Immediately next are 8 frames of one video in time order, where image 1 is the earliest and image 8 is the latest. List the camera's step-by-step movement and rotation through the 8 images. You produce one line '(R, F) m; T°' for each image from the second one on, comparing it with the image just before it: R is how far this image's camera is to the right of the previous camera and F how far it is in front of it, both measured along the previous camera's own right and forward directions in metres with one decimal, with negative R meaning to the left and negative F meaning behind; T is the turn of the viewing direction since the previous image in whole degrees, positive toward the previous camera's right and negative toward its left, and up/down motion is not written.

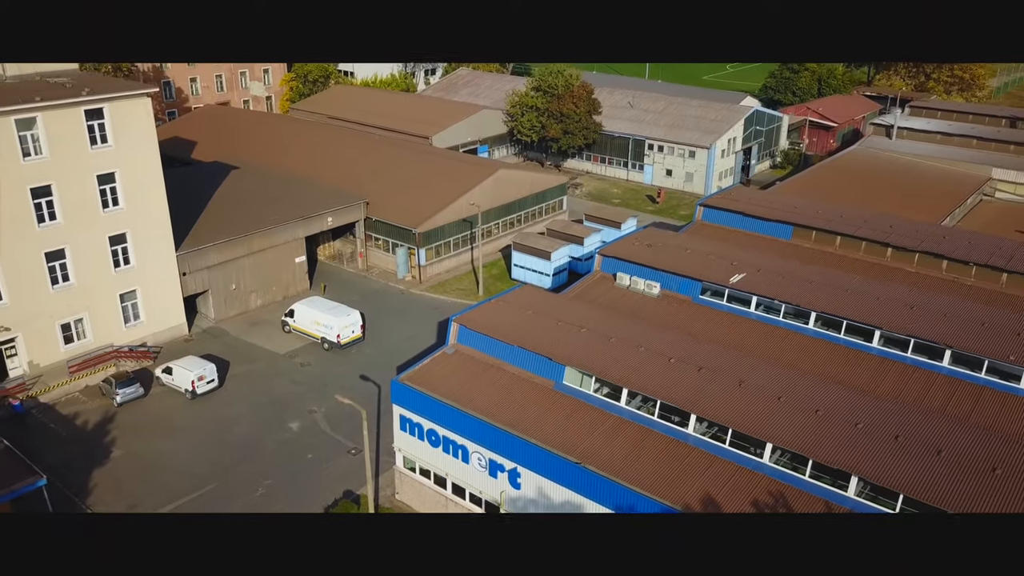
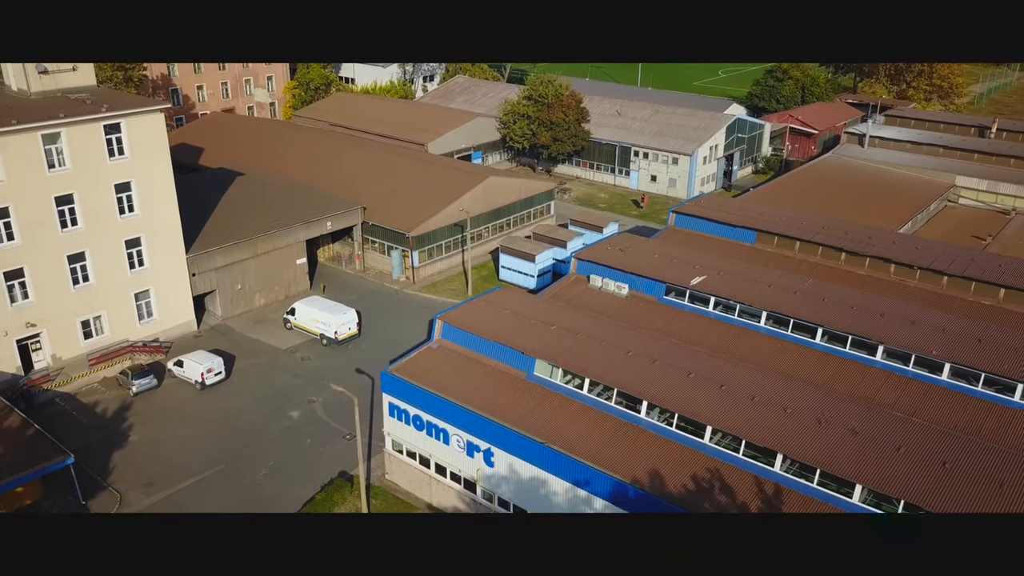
(+0.4, -1.4) m; 0°
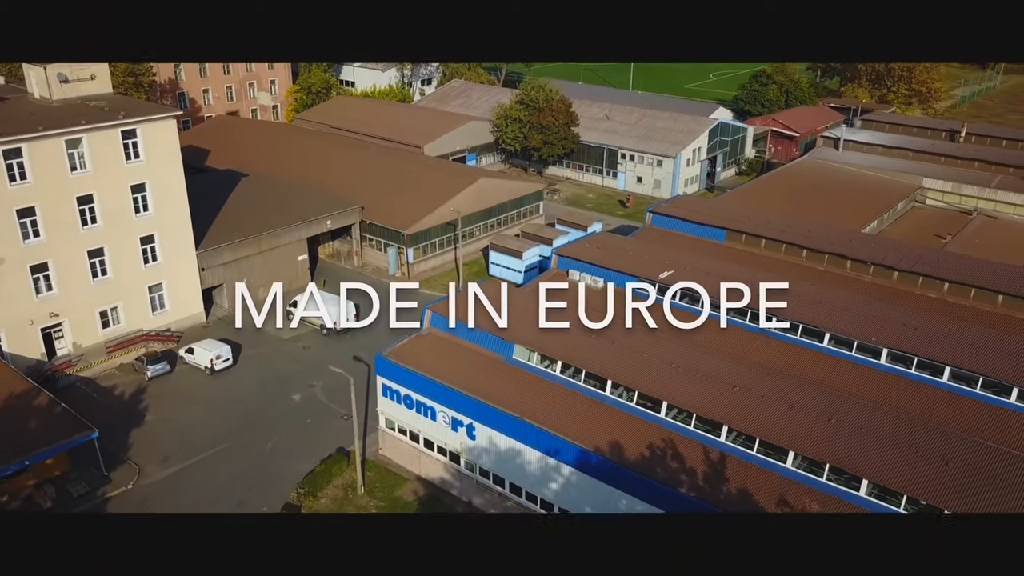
(+0.4, -1.5) m; 0°
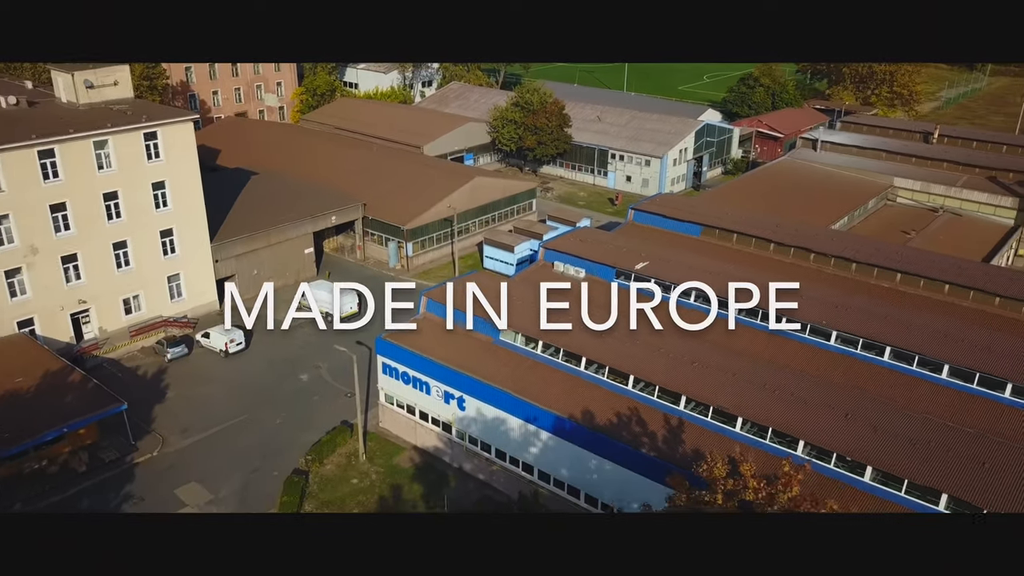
(+0.3, -1.7) m; 0°
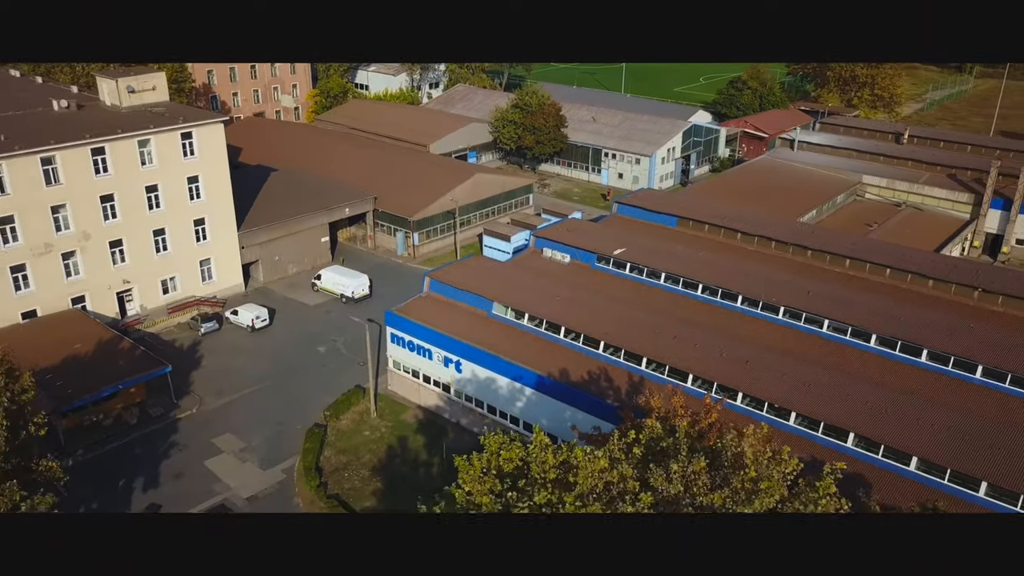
(+0.4, -2.6) m; -1°
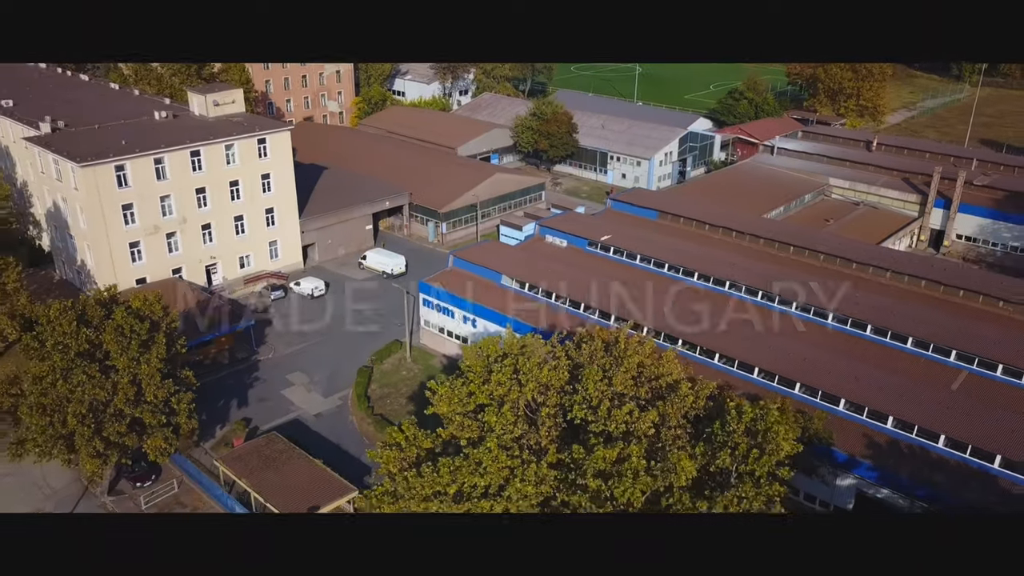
(+0.8, -5.5) m; -2°
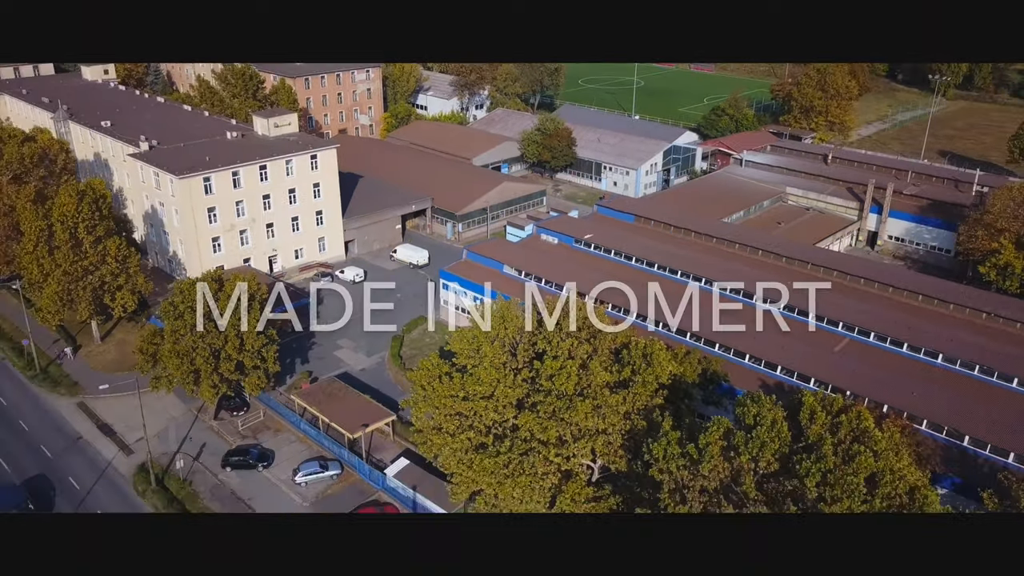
(+0.7, -6.9) m; -1°
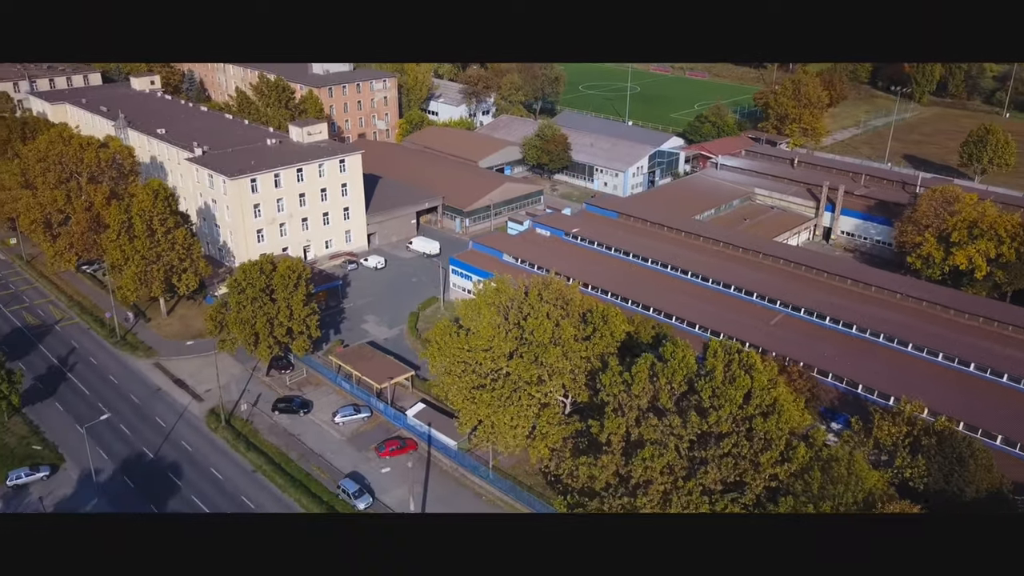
(+0.5, -6.0) m; -1°
